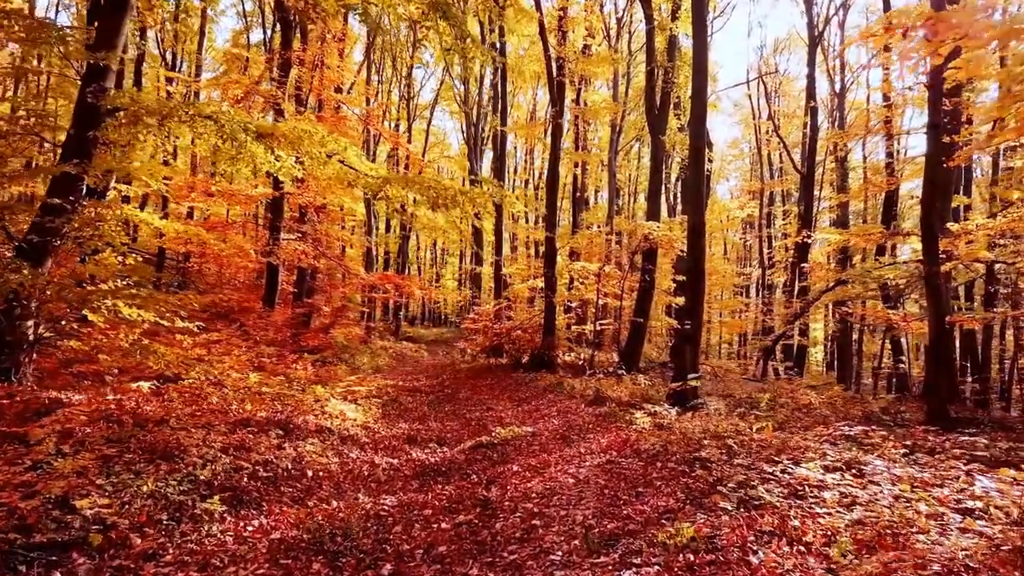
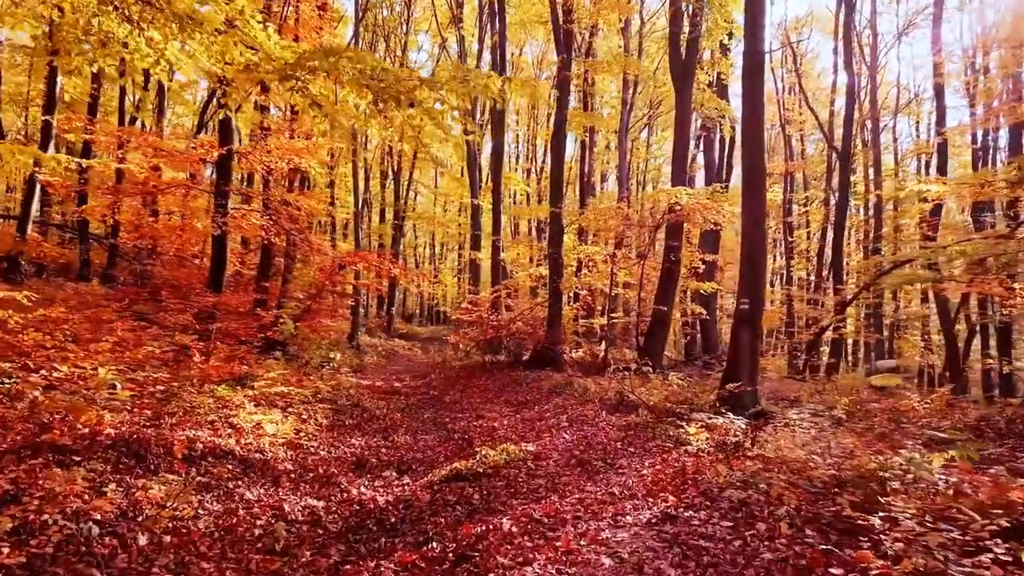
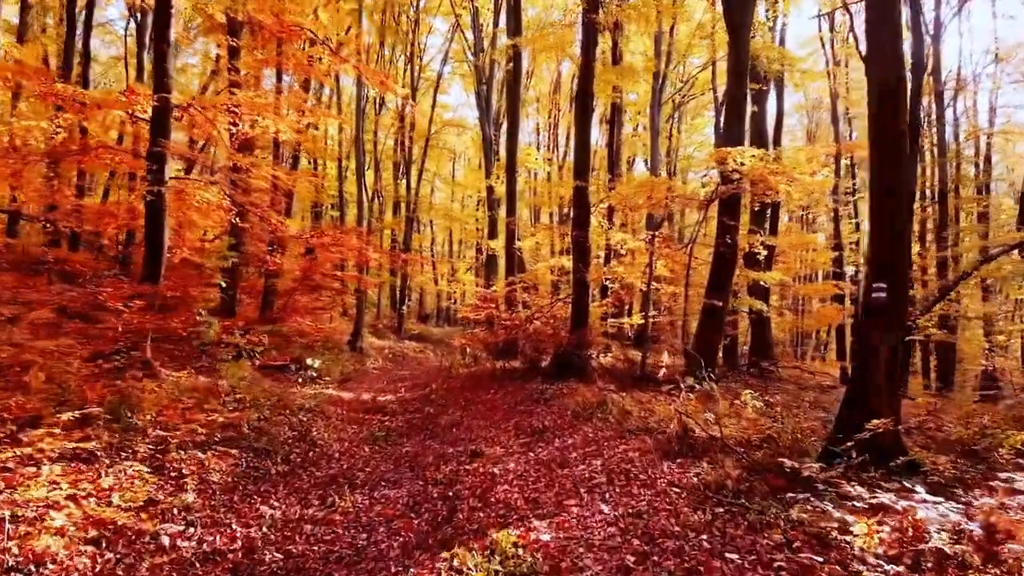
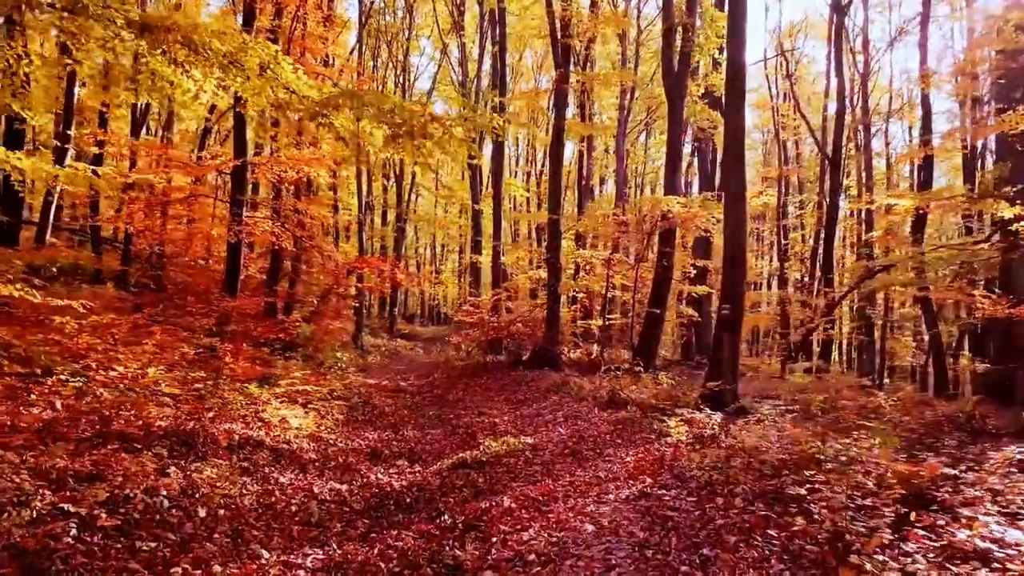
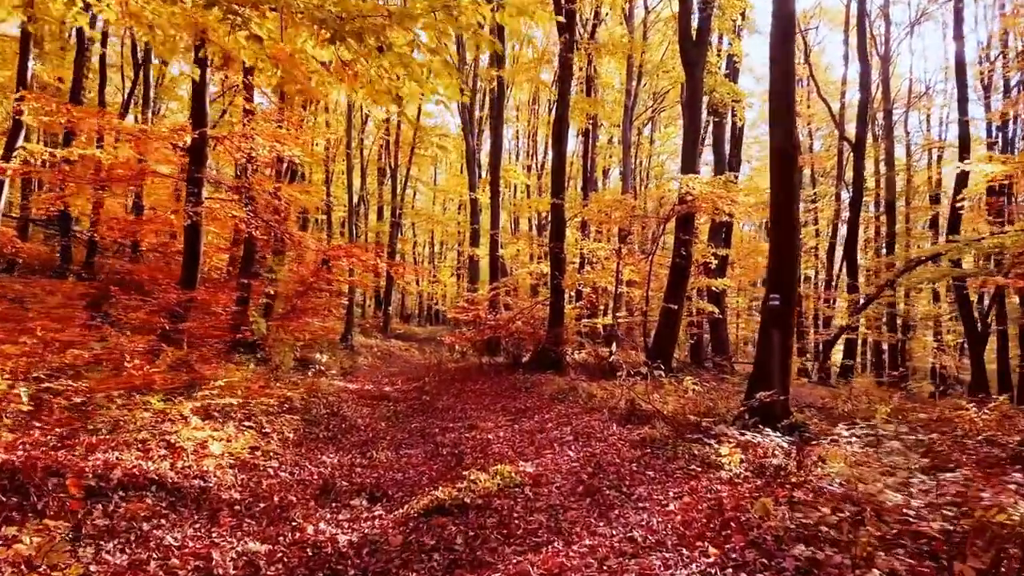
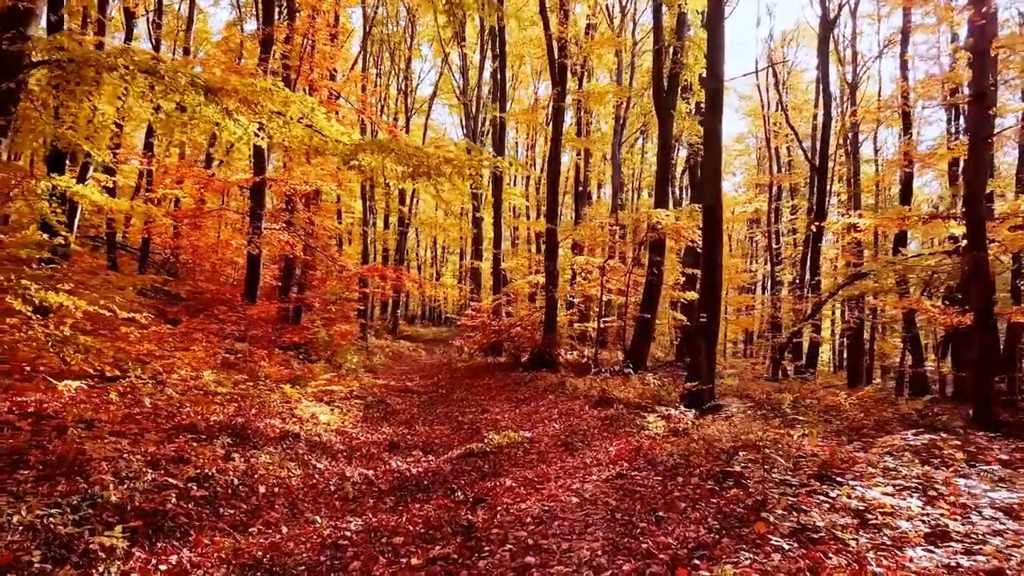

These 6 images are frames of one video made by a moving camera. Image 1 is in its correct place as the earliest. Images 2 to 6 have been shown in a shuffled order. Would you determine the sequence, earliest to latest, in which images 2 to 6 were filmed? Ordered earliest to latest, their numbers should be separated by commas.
6, 4, 2, 5, 3
